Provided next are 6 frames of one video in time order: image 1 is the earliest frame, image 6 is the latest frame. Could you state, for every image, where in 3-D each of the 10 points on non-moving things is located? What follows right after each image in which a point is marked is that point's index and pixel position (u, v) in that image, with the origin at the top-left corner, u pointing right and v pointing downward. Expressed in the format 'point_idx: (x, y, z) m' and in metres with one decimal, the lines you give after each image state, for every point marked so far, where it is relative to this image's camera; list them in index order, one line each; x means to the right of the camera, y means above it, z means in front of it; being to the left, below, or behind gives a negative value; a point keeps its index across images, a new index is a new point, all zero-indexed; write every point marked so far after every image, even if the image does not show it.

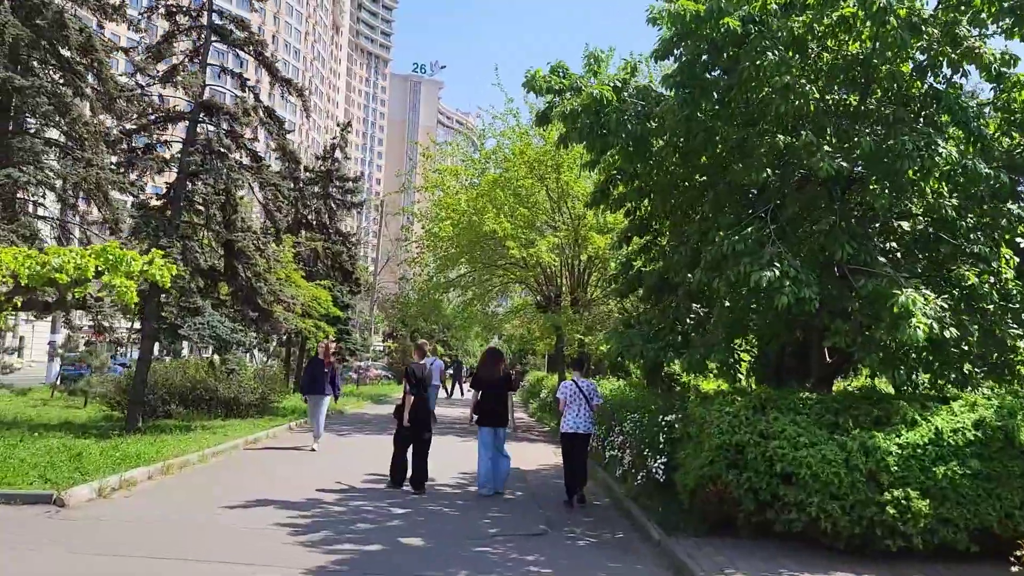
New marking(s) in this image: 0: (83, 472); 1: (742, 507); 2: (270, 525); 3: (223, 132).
0: (-4.7, -2.0, +9.9) m
1: (+2.0, -1.9, +7.9) m
2: (-2.3, -2.3, +8.6) m
3: (-5.8, +3.2, +18.0) m
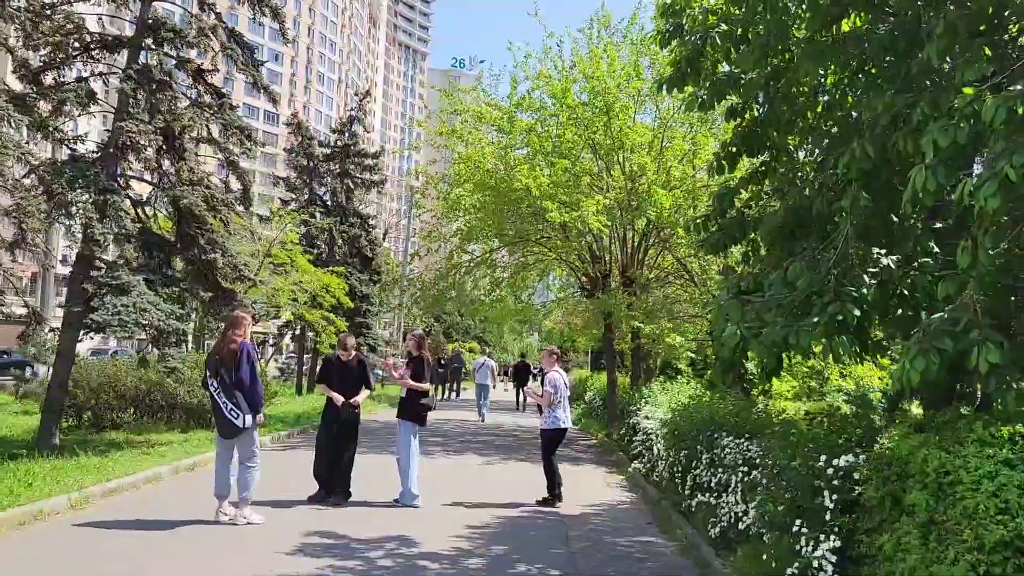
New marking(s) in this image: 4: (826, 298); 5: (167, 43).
0: (-4.6, -1.6, +5.7) m
1: (+2.1, -1.5, +3.4) m
2: (-2.2, -1.9, +4.3) m
3: (-5.3, +3.6, +13.9) m
4: (+1.8, -0.1, +5.2) m
5: (-5.4, +3.8, +14.0) m
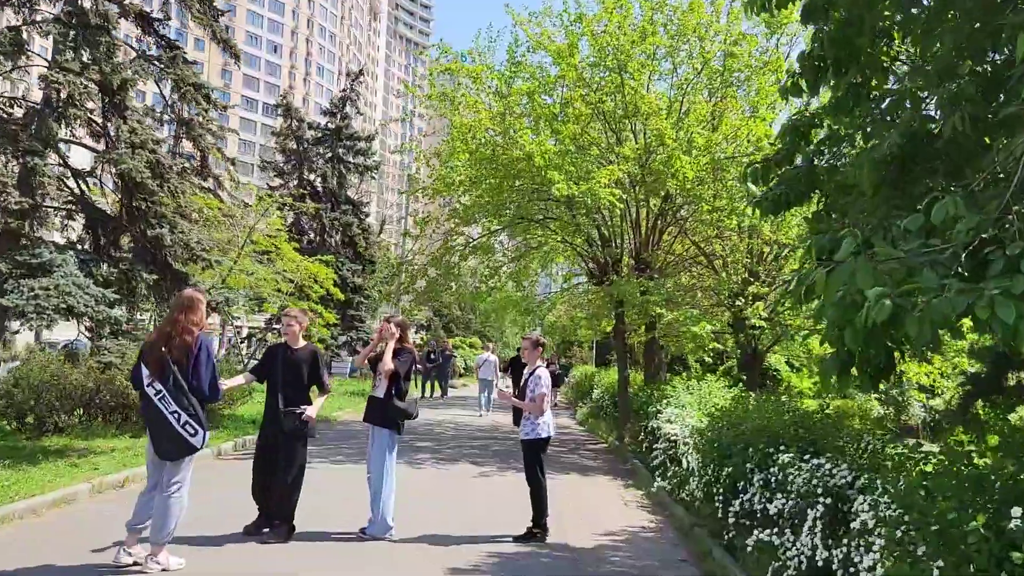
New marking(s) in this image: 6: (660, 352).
0: (-4.6, -1.5, +3.7) m
1: (+2.1, -1.3, +1.4) m
2: (-2.2, -1.7, +2.3) m
3: (-5.3, +3.8, +11.9) m
4: (+1.8, +0.1, +3.3) m
5: (-5.4, +4.1, +12.0) m
6: (+3.1, -1.4, +18.8) m
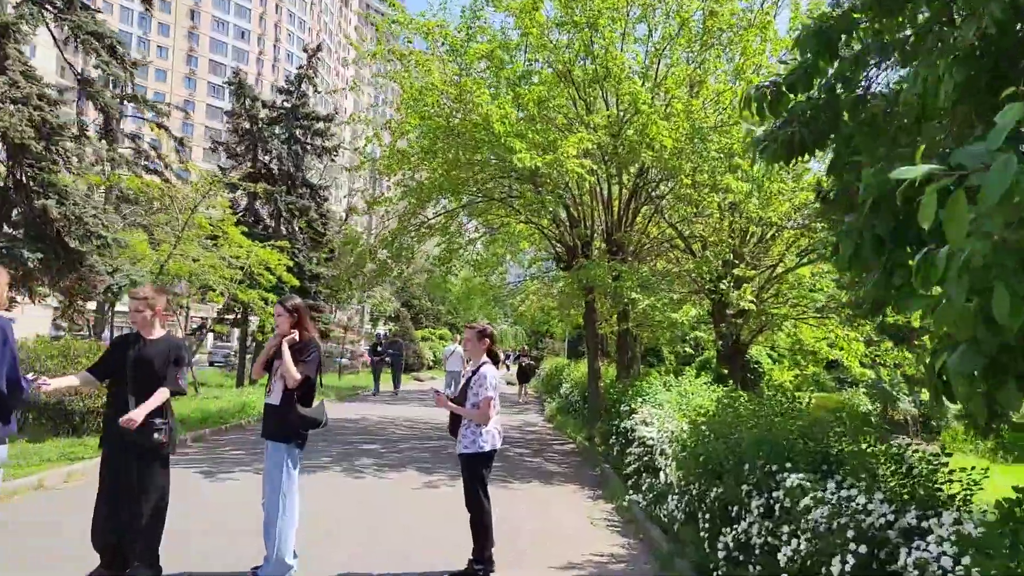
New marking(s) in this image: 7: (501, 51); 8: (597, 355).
0: (-4.9, -1.3, +2.0) m
1: (+1.8, -1.2, -0.1) m
2: (-2.5, -1.6, +0.7) m
3: (-5.9, +4.0, +10.1) m
4: (+1.5, +0.3, +1.7) m
5: (-6.0, +4.3, +10.2) m
6: (+2.4, -1.1, +17.3) m
7: (-0.2, +3.8, +14.2) m
8: (+1.5, -1.2, +15.9) m
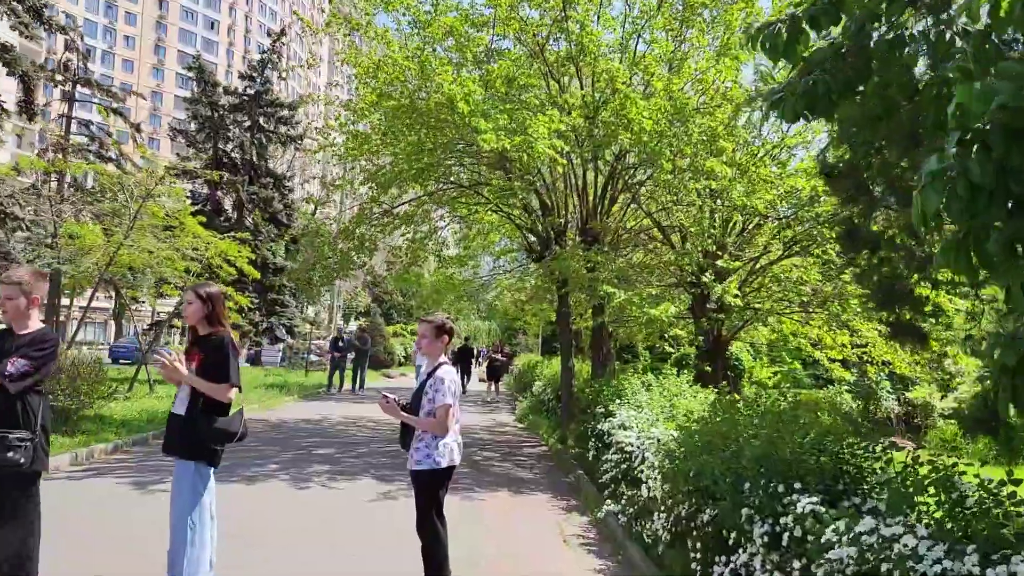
0: (-5.0, -1.3, +1.0) m
1: (+1.8, -1.2, -1.0) m
2: (-2.6, -1.5, -0.3) m
3: (-6.2, +4.1, +9.0) m
4: (+1.4, +0.3, +0.9) m
5: (-6.3, +4.4, +9.1) m
6: (+1.8, -1.0, +16.5) m
7: (-0.6, +3.9, +13.2) m
8: (+1.0, -1.1, +15.0) m
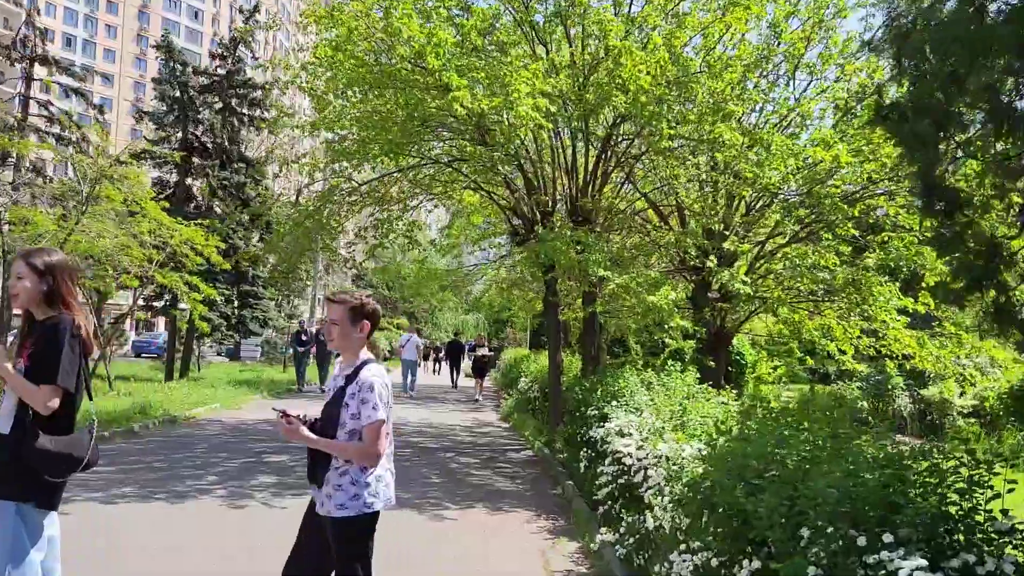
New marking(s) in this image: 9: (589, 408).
0: (-5.1, -1.1, -0.5) m
1: (+1.7, -1.1, -2.4) m
2: (-2.7, -1.4, -1.7) m
3: (-6.4, +4.3, +7.5) m
4: (+1.3, +0.4, -0.6) m
5: (-6.5, +4.5, +7.6) m
6: (+1.5, -0.7, +15.0) m
7: (-0.9, +4.1, +11.8) m
8: (+0.7, -0.9, +13.6) m
9: (+0.8, -1.3, +9.5) m
